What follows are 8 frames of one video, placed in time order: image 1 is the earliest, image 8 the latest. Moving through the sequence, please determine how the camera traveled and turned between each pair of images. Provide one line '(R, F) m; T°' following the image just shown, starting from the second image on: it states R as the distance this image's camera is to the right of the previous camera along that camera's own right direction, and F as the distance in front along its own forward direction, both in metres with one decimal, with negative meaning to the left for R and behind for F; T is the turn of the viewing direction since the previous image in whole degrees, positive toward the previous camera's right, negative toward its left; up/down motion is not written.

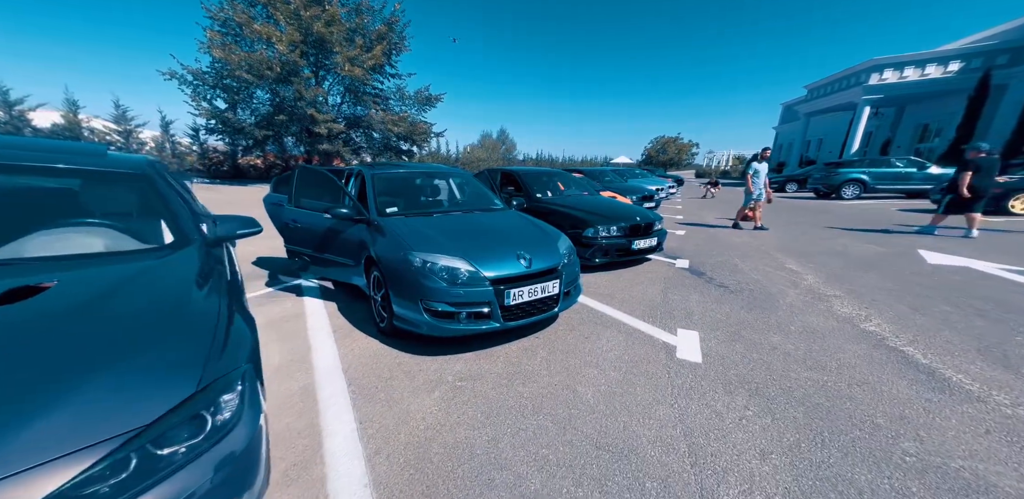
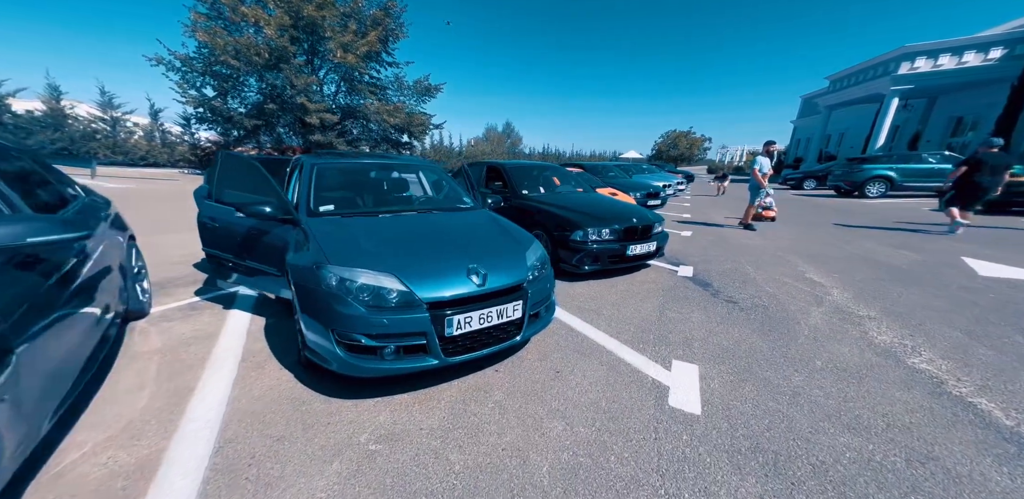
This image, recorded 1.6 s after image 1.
(+0.4, +0.6) m; -1°
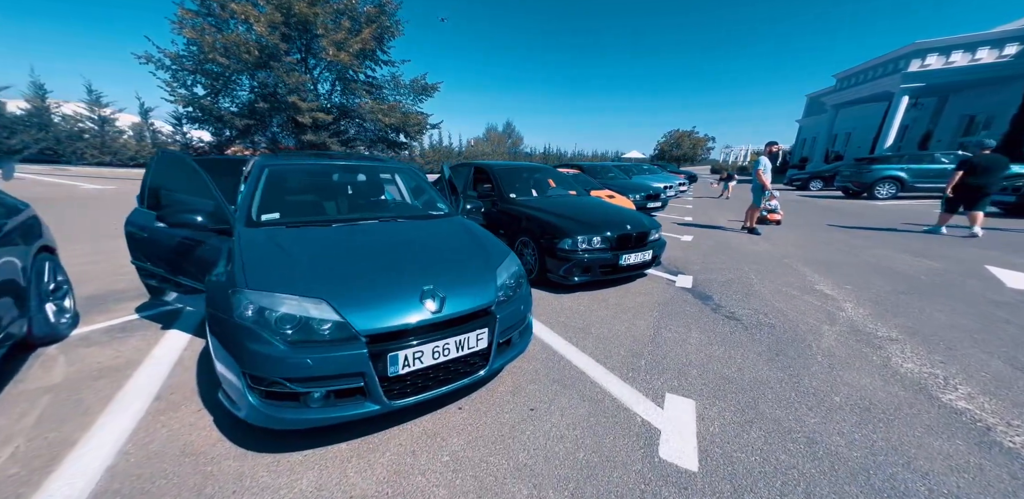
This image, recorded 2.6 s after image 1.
(+0.2, +0.3) m; 0°
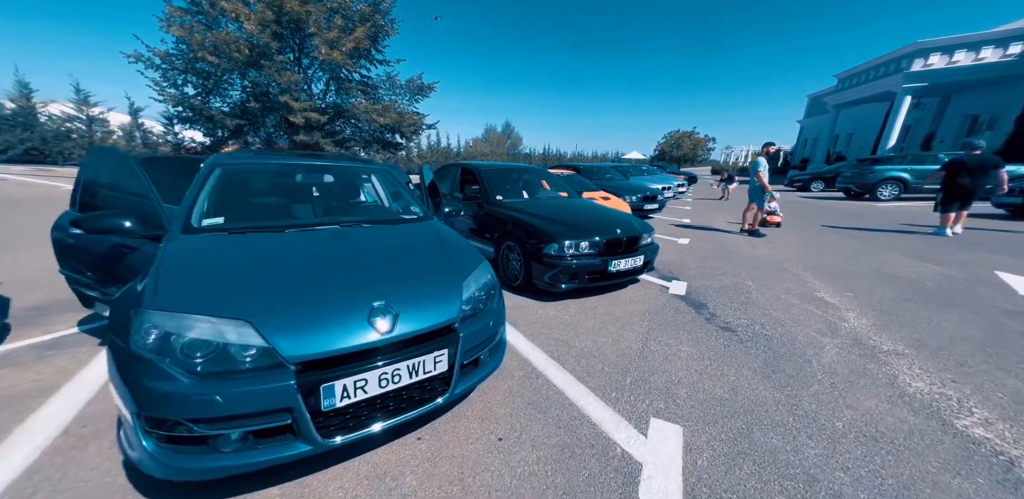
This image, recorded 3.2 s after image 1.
(+0.2, +0.2) m; 0°
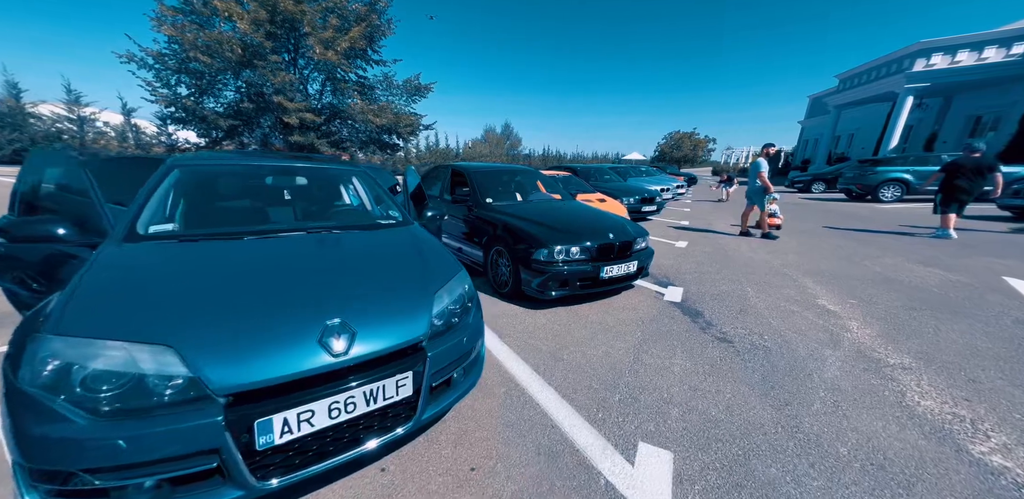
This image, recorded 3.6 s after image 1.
(+0.1, +0.1) m; 0°
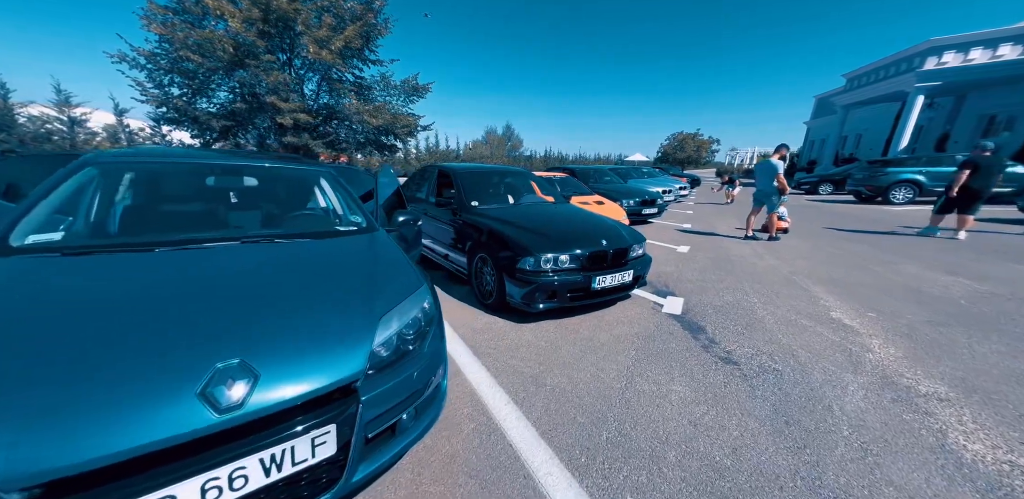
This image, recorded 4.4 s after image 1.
(+0.2, +0.3) m; -1°
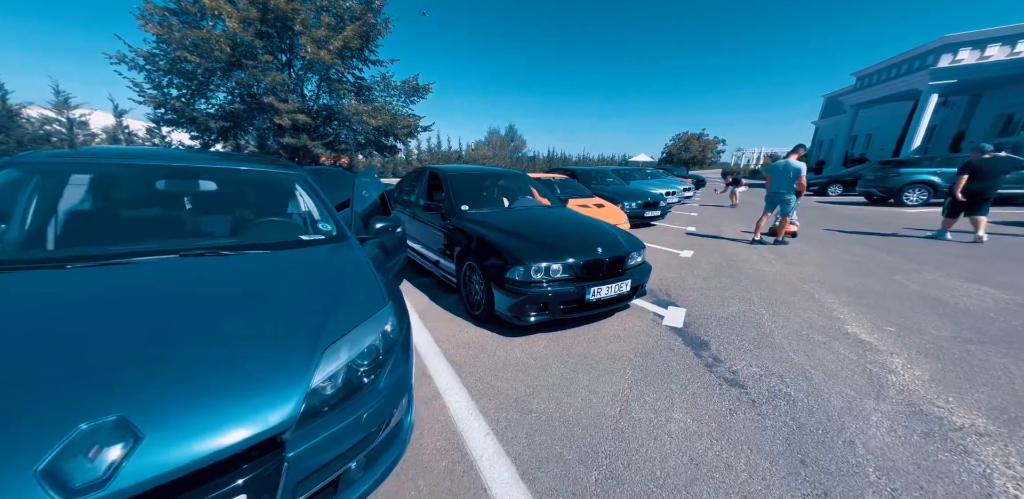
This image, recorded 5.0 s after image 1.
(+0.1, +0.2) m; -1°
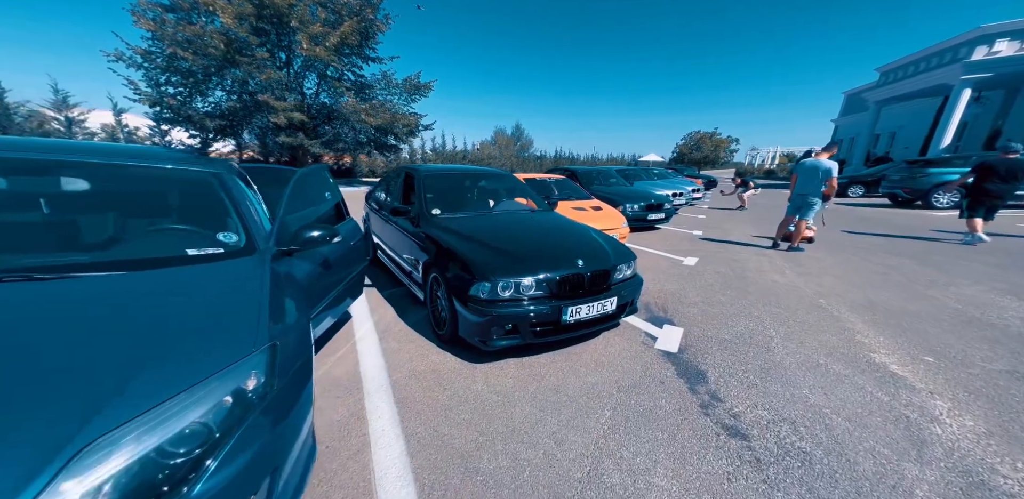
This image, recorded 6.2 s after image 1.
(+0.3, +0.4) m; -2°
